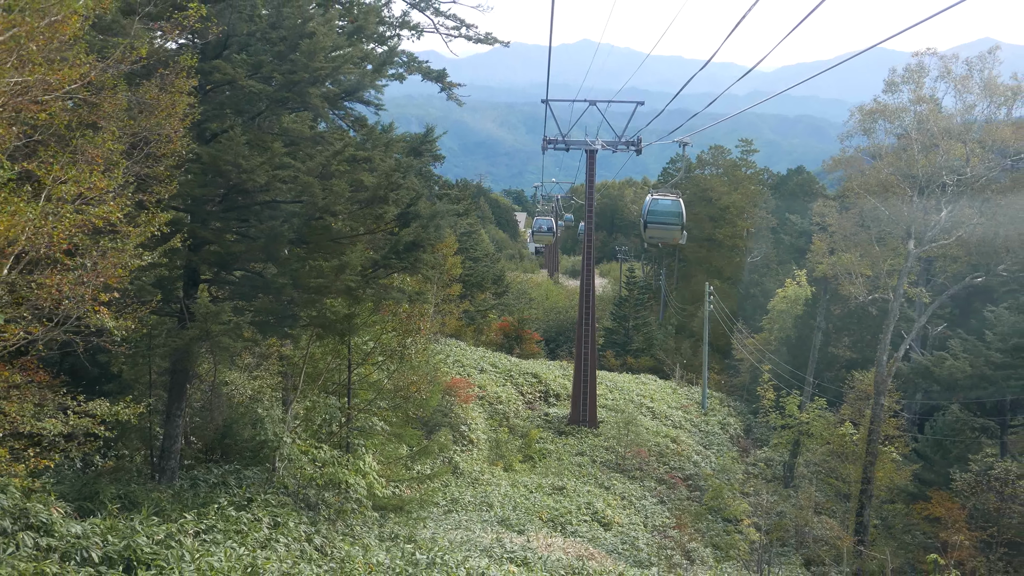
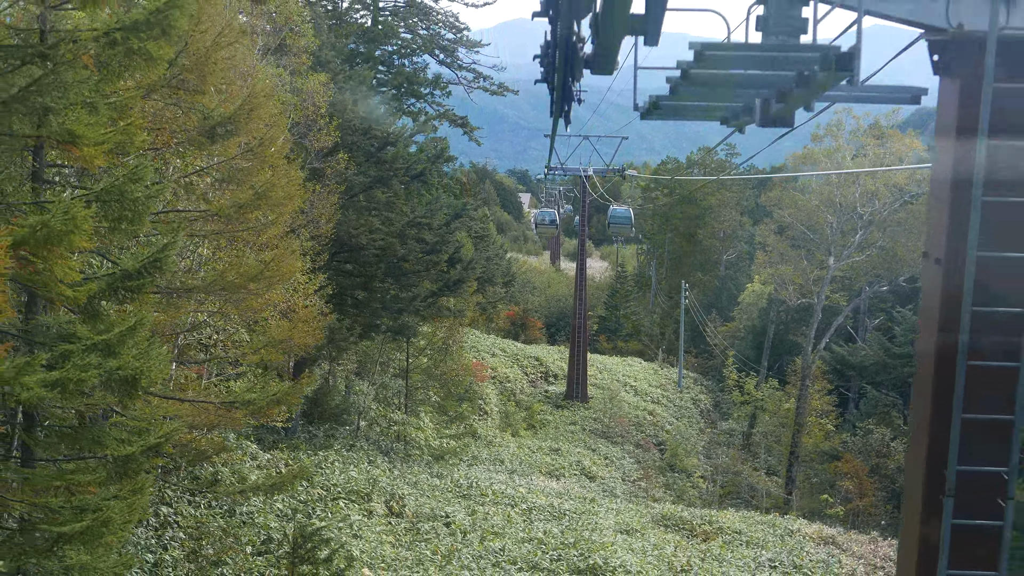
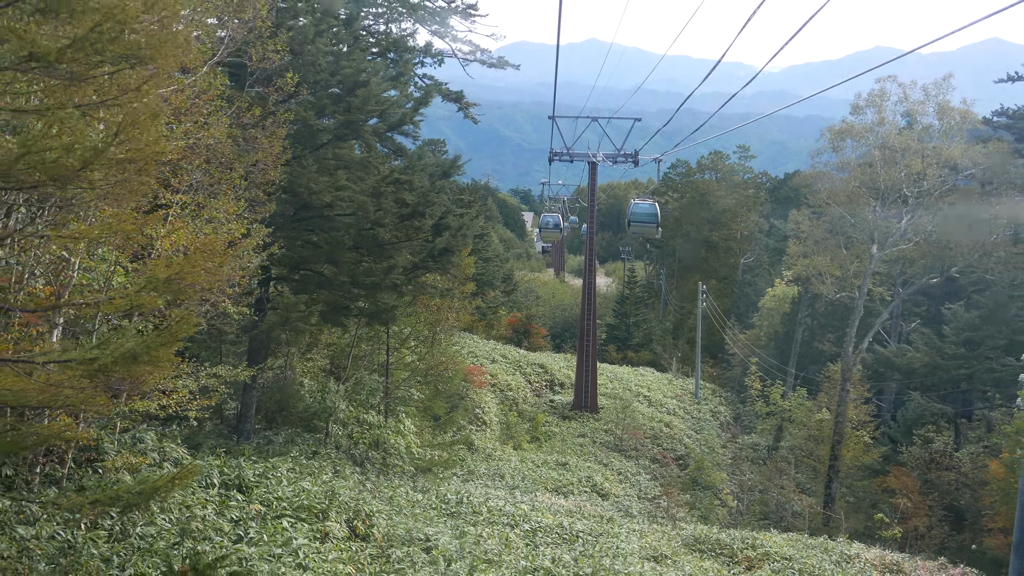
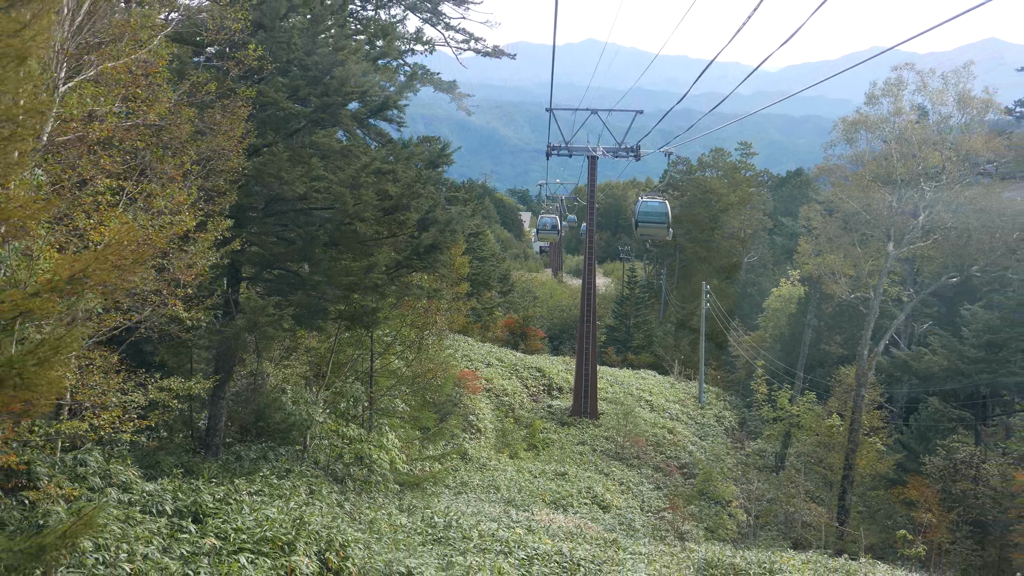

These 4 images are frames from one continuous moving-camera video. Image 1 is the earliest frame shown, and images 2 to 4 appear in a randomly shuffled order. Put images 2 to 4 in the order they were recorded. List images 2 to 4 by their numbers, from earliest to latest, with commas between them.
4, 3, 2
